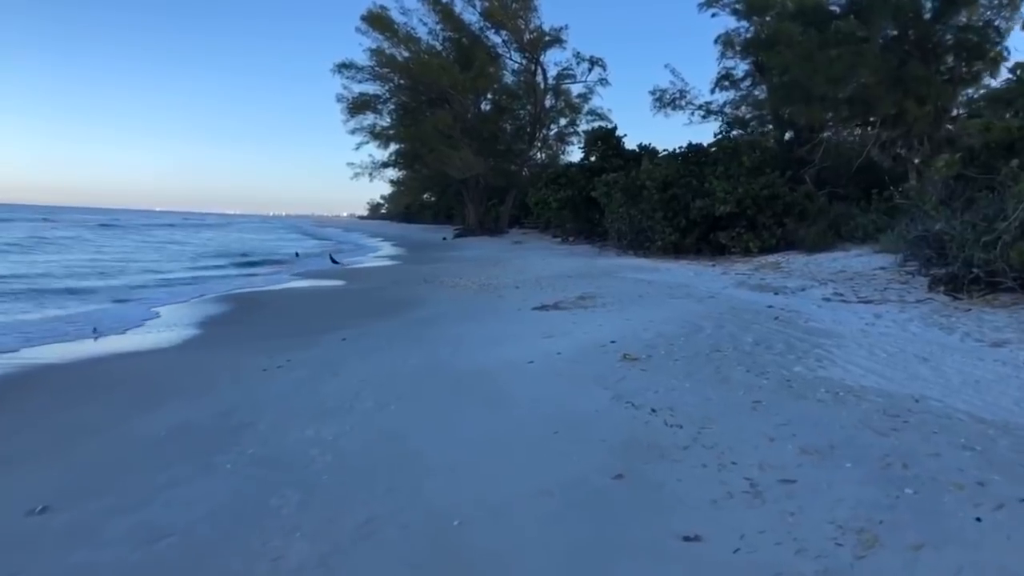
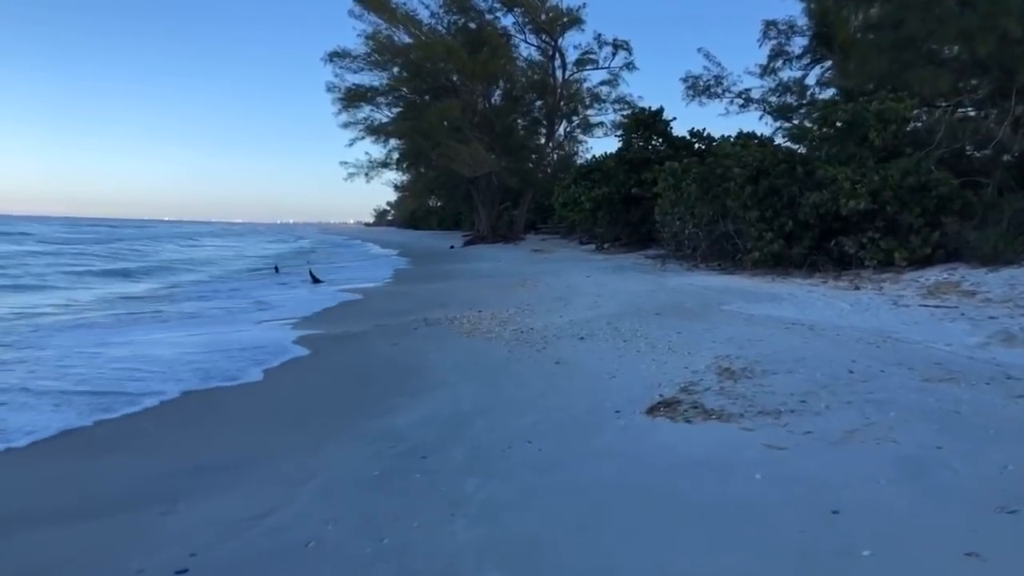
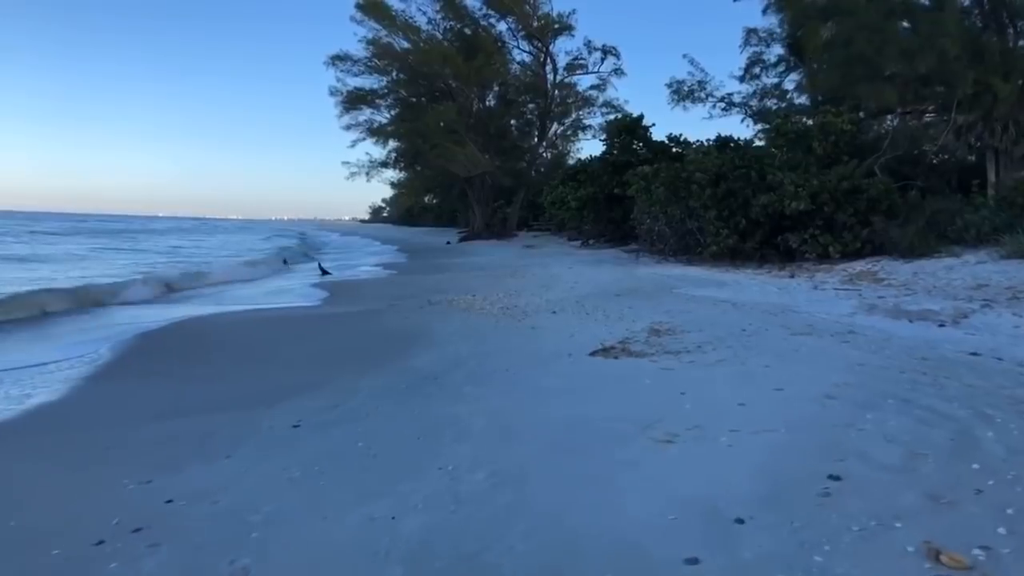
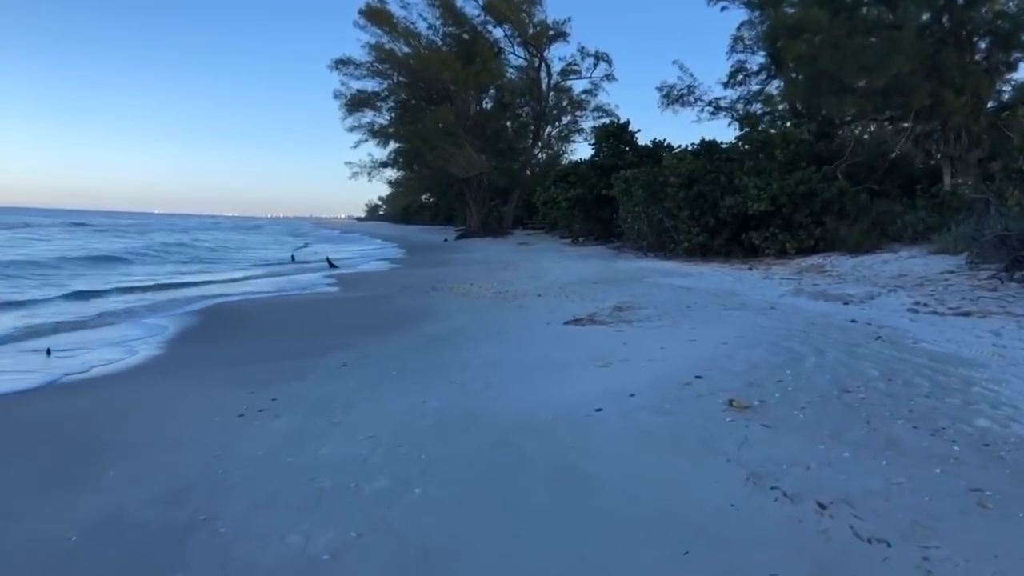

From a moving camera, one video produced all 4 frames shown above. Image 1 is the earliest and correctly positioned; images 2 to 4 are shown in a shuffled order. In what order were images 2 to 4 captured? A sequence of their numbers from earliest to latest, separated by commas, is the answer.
4, 3, 2
